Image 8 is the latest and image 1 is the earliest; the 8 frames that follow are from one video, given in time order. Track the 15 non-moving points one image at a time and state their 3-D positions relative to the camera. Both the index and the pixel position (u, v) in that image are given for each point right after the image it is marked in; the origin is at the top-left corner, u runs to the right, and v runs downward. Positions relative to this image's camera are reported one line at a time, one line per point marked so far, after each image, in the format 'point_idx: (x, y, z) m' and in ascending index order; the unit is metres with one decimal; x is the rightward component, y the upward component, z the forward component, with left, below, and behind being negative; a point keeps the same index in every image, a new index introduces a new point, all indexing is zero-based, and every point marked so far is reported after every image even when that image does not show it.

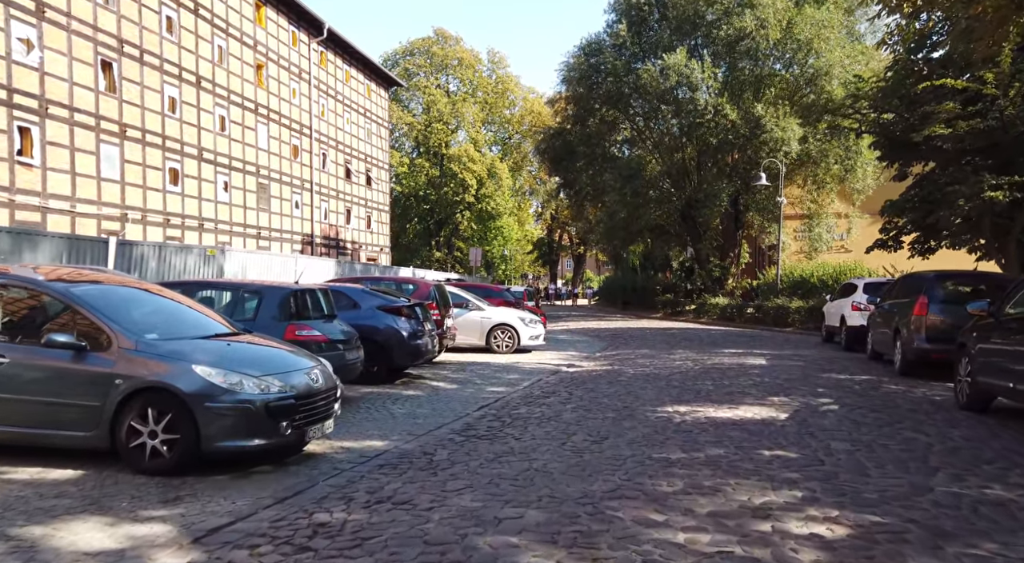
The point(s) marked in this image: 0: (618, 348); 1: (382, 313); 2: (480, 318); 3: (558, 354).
0: (+2.4, -1.6, +19.0) m
1: (-1.8, -0.4, +11.6) m
2: (-0.7, -0.8, +17.1) m
3: (+1.0, -1.5, +17.5) m
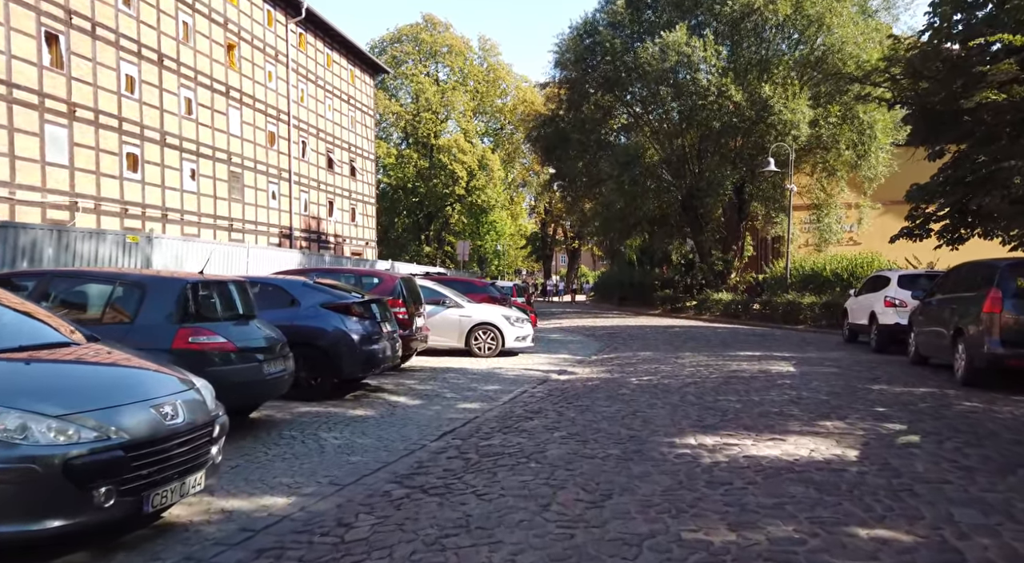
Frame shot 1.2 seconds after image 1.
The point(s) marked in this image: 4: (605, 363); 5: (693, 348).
0: (+2.1, -1.4, +16.8) m
1: (-2.1, -0.3, +9.4) m
2: (-1.0, -0.6, +14.9) m
3: (+0.7, -1.4, +15.2) m
4: (+1.6, -1.4, +14.2) m
5: (+3.6, -1.3, +16.4) m
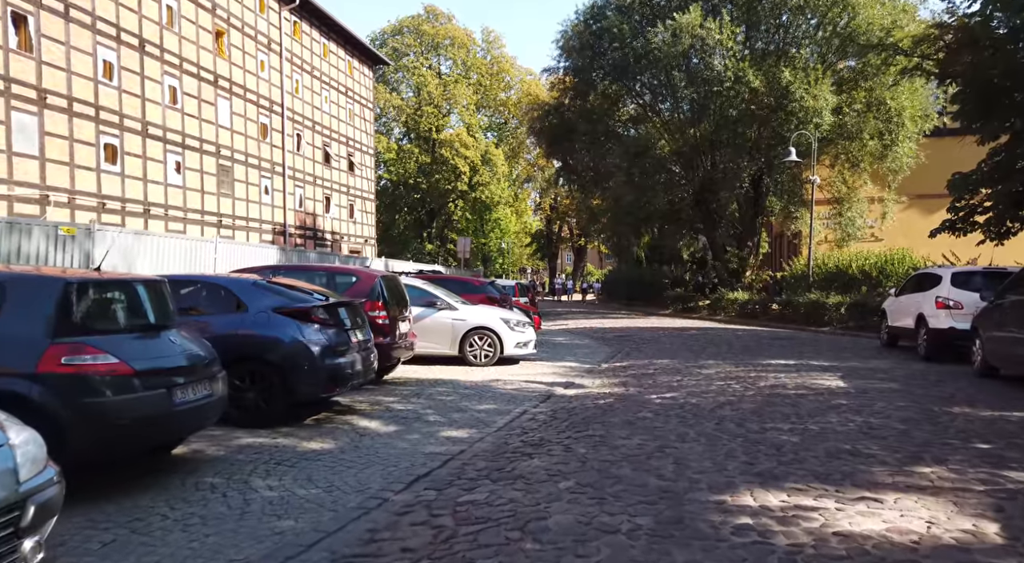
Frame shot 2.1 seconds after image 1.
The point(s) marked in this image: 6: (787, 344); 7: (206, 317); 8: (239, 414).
0: (+2.1, -1.4, +15.1) m
1: (-2.1, -0.3, +7.6) m
2: (-1.0, -0.6, +13.2) m
3: (+0.7, -1.4, +13.5) m
4: (+1.6, -1.4, +12.4) m
5: (+3.6, -1.3, +14.7) m
6: (+5.7, -1.3, +17.1) m
7: (-2.9, -0.3, +7.7) m
8: (-2.5, -1.2, +7.6) m
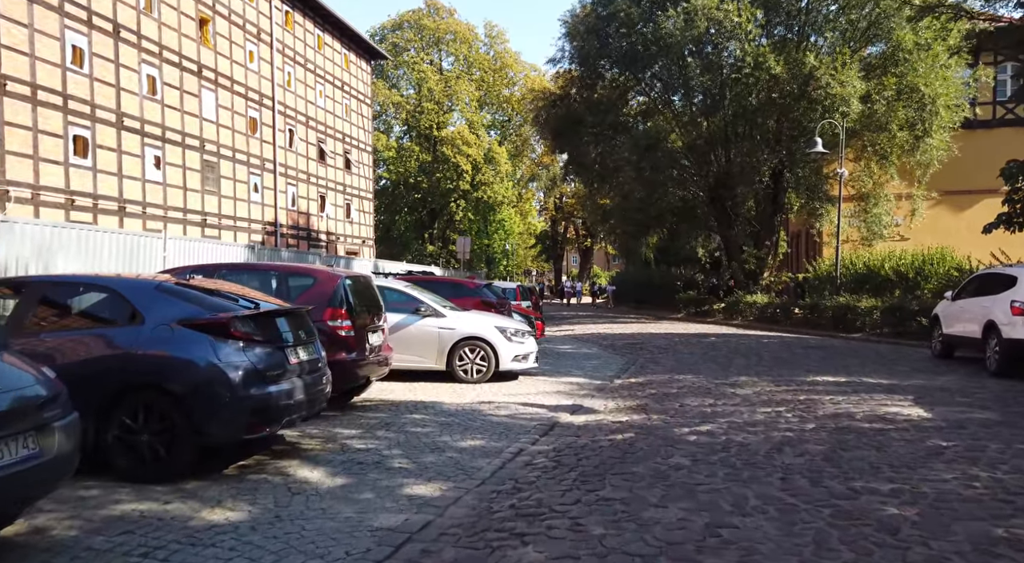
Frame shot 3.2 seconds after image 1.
0: (+2.1, -1.4, +13.1) m
1: (-2.2, -0.4, +5.7) m
2: (-1.0, -0.6, +11.2) m
3: (+0.6, -1.4, +11.5) m
4: (+1.6, -1.4, +10.4) m
5: (+3.6, -1.3, +12.7) m
6: (+5.7, -1.3, +15.1) m
7: (-2.9, -0.3, +5.8) m
8: (-2.6, -1.2, +5.6) m
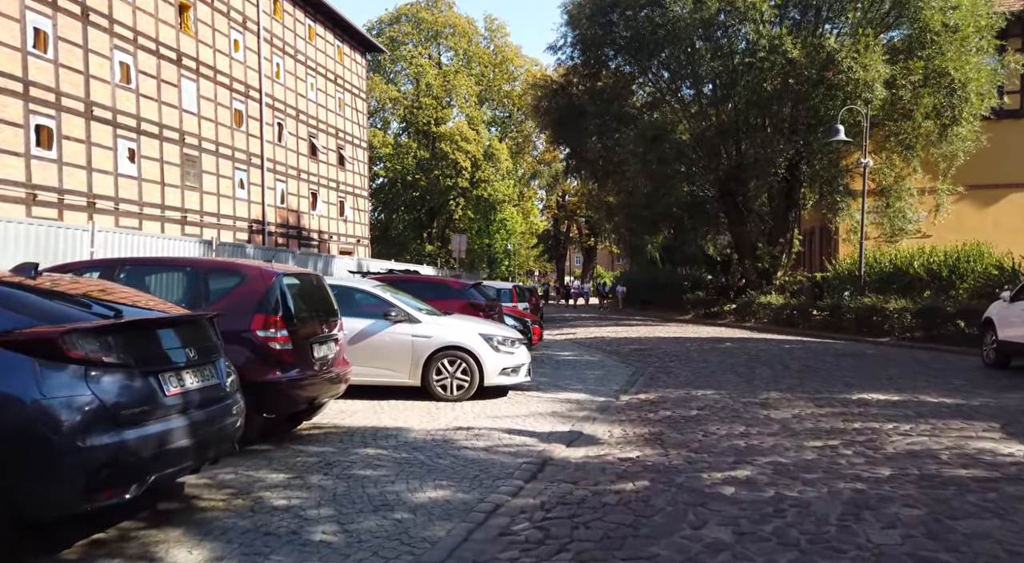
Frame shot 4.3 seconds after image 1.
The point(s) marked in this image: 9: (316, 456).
0: (+1.9, -1.4, +11.3) m
1: (-2.3, -0.3, +3.9) m
2: (-1.1, -0.6, +9.4) m
3: (+0.5, -1.4, +9.7) m
4: (+1.4, -1.4, +8.6) m
5: (+3.5, -1.3, +10.9) m
6: (+5.5, -1.3, +13.3) m
7: (-3.1, -0.3, +4.0) m
8: (-2.8, -1.2, +3.9) m
9: (-1.5, -1.3, +6.4) m
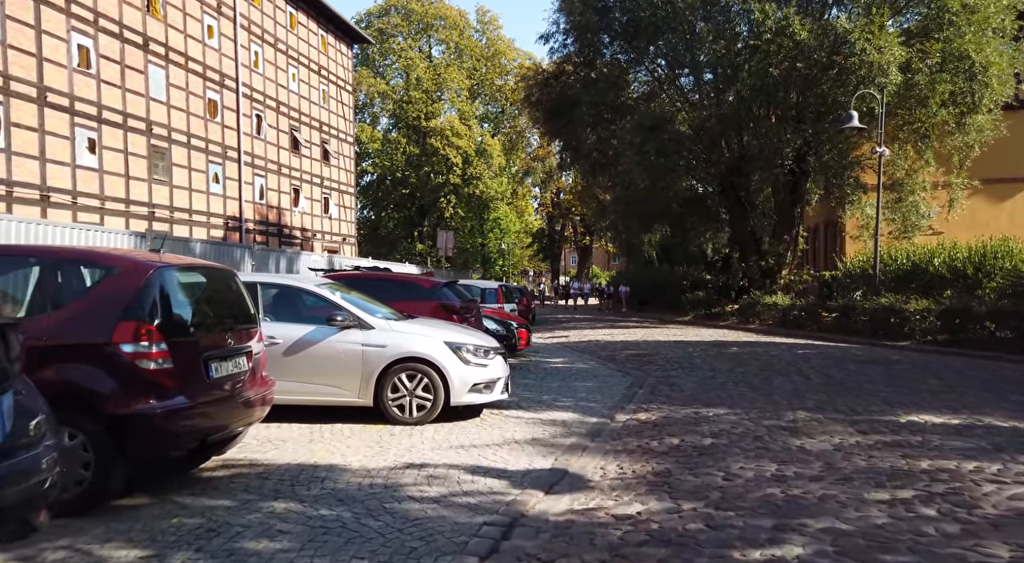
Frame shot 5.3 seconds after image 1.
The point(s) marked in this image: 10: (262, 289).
0: (+1.7, -1.4, +9.6) m
1: (-2.6, -0.3, +2.2) m
2: (-1.4, -0.6, +7.7) m
3: (+0.2, -1.4, +8.0) m
4: (+1.2, -1.4, +6.9) m
5: (+3.2, -1.3, +9.2) m
6: (+5.3, -1.3, +11.6) m
7: (-3.3, -0.3, +2.3) m
8: (-3.0, -1.2, +2.2) m
9: (-1.8, -1.3, +4.7) m
10: (-2.4, -0.1, +8.0) m
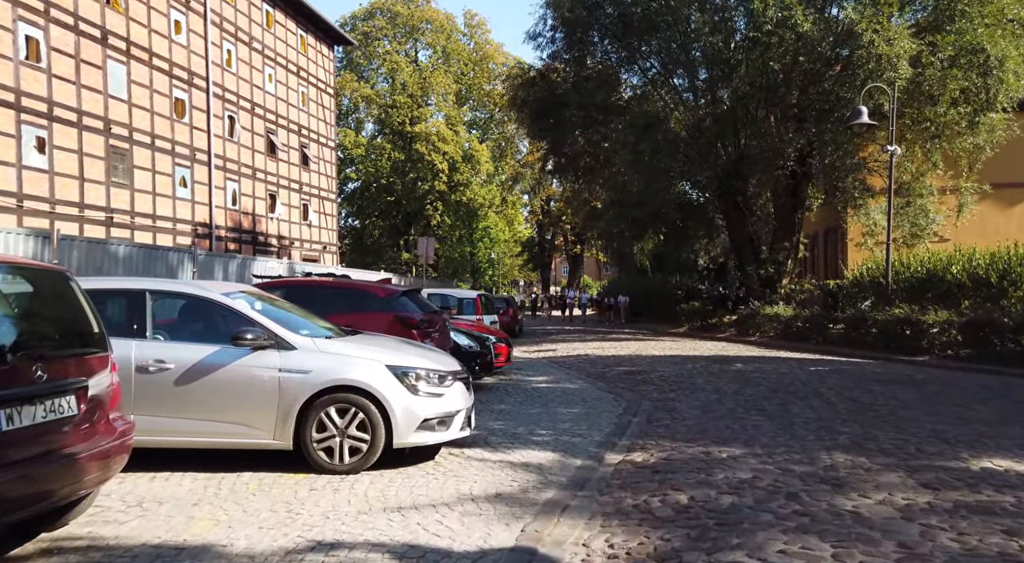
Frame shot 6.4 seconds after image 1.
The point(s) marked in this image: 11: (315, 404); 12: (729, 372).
0: (+1.4, -1.5, +7.9) m
1: (-2.8, -0.3, +0.5) m
2: (-1.7, -0.7, +6.0) m
3: (-0.1, -1.4, +6.3) m
4: (+0.9, -1.4, +5.2) m
5: (+2.9, -1.4, +7.5) m
6: (+4.9, -1.4, +10.0) m
7: (-3.6, -0.3, +0.6) m
8: (-3.2, -1.2, +0.4) m
9: (-2.0, -1.3, +3.0) m
10: (-2.7, -0.1, +6.3) m
11: (-1.4, -0.9, +6.1) m
12: (+3.5, -1.5, +13.4) m
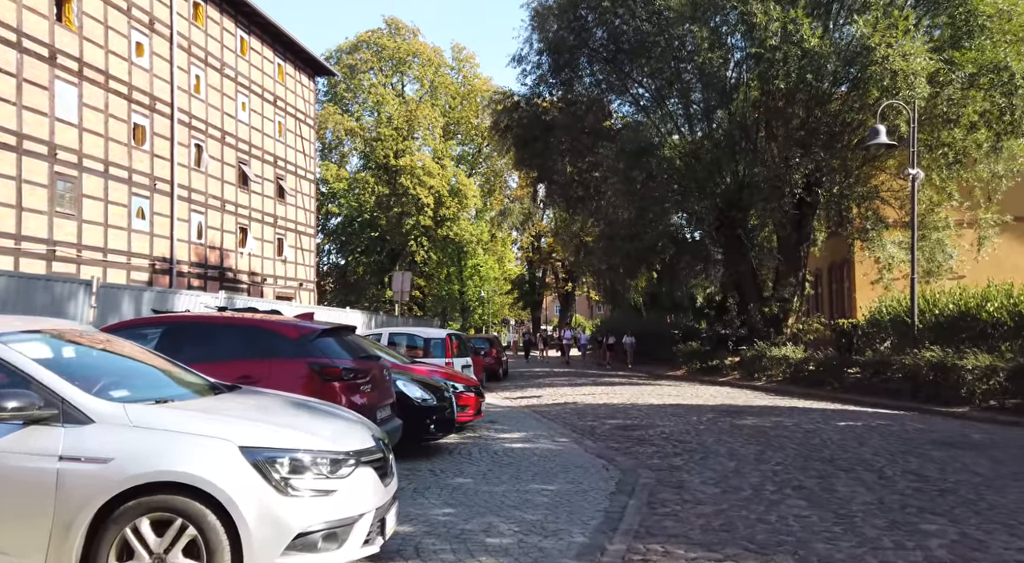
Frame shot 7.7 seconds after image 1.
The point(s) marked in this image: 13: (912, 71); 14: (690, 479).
0: (+1.0, -1.7, +5.6) m
1: (-3.1, -0.2, -1.8) m
2: (-2.0, -0.8, +3.7) m
3: (-0.4, -1.6, +4.0) m
4: (+0.5, -1.5, +2.9) m
5: (+2.5, -1.6, +5.2) m
6: (+4.5, -1.7, +7.7) m
7: (-3.9, -0.2, -1.7) m
8: (-3.5, -1.1, -1.9) m
9: (-2.3, -1.3, +0.6) m
10: (-3.1, -0.3, +4.0) m
11: (-1.8, -1.0, +3.8) m
12: (+3.1, -2.0, +11.1) m
13: (+8.9, +4.7, +18.5) m
14: (+1.7, -1.8, +7.6) m
